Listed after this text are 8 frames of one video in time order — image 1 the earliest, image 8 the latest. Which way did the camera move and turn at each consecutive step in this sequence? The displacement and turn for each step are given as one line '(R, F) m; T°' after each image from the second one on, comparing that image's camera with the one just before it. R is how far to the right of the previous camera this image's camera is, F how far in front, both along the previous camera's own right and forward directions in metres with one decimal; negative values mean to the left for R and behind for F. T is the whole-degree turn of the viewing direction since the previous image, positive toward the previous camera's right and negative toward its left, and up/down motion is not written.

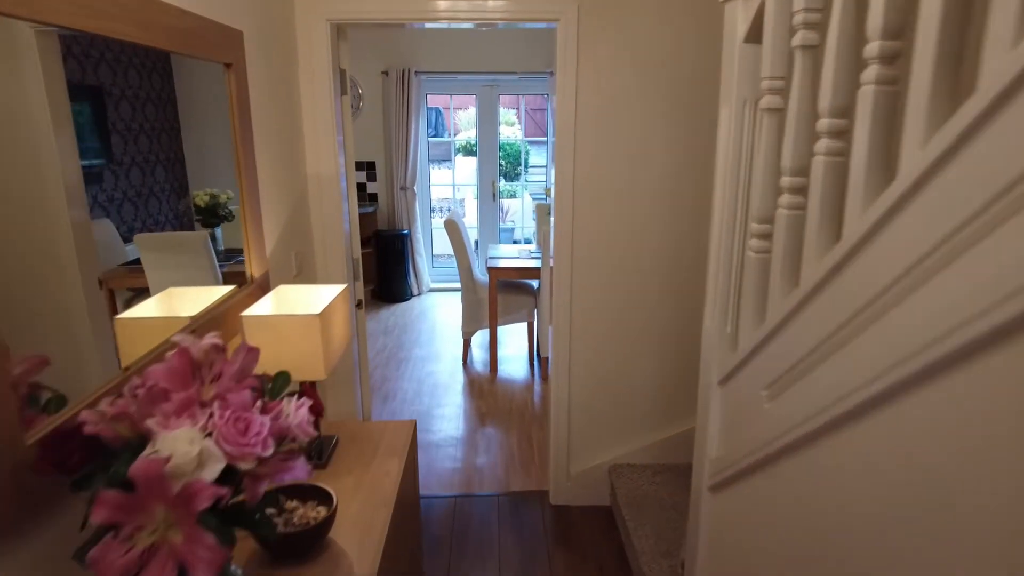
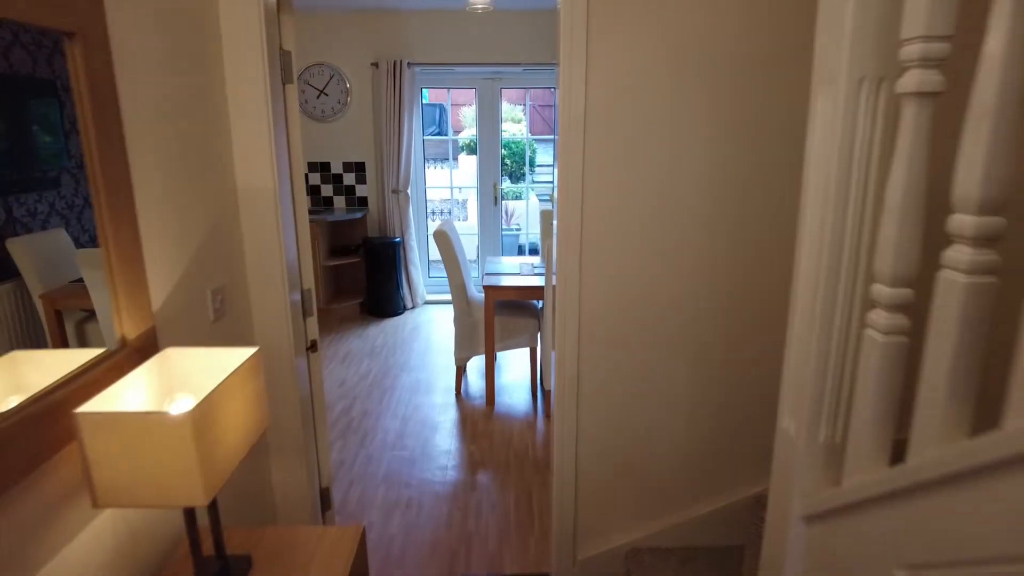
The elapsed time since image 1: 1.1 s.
(+0.1, +0.5) m; -1°
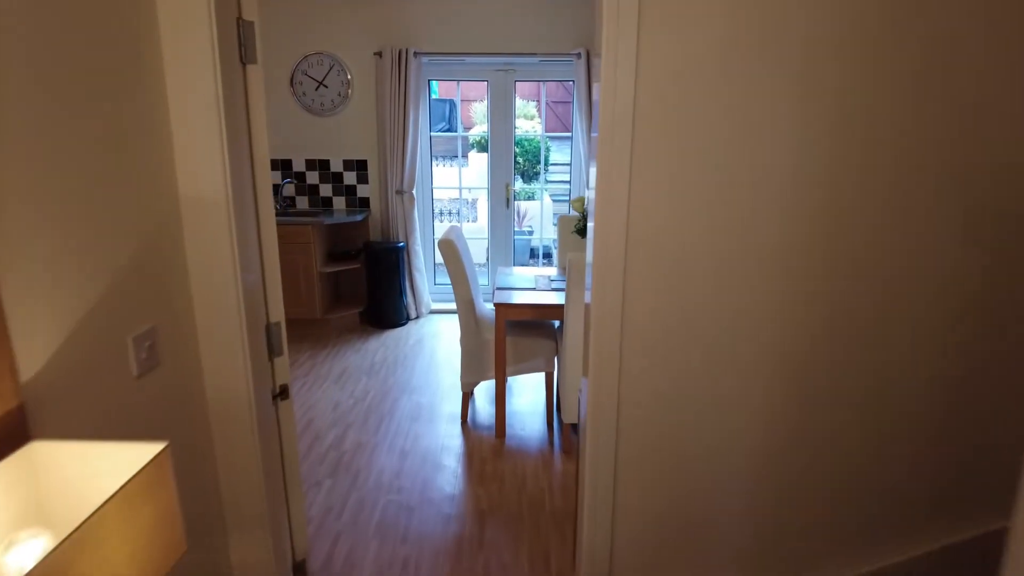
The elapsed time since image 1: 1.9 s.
(0.0, +0.4) m; -1°
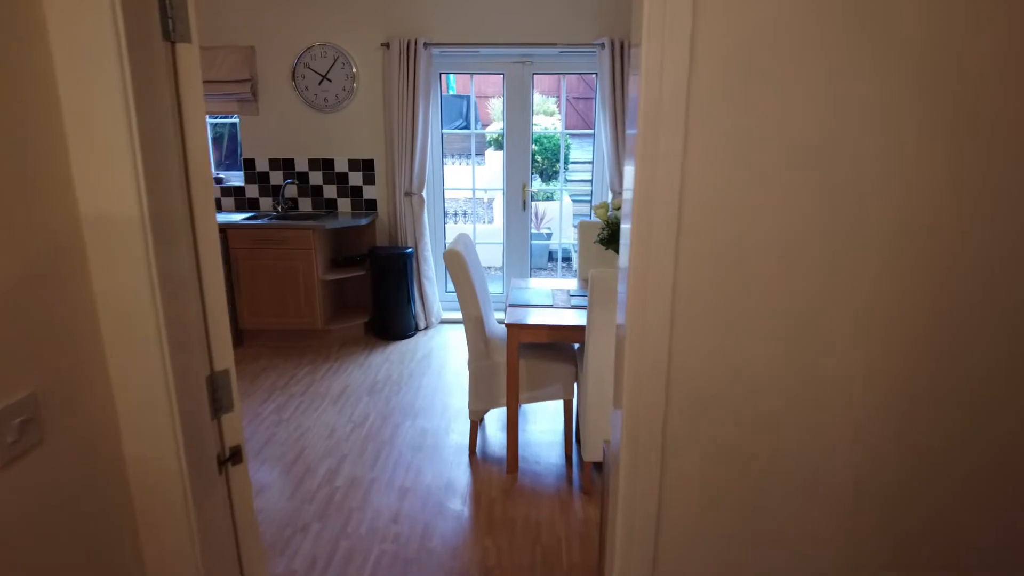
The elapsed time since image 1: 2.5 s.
(0.0, +0.3) m; -2°
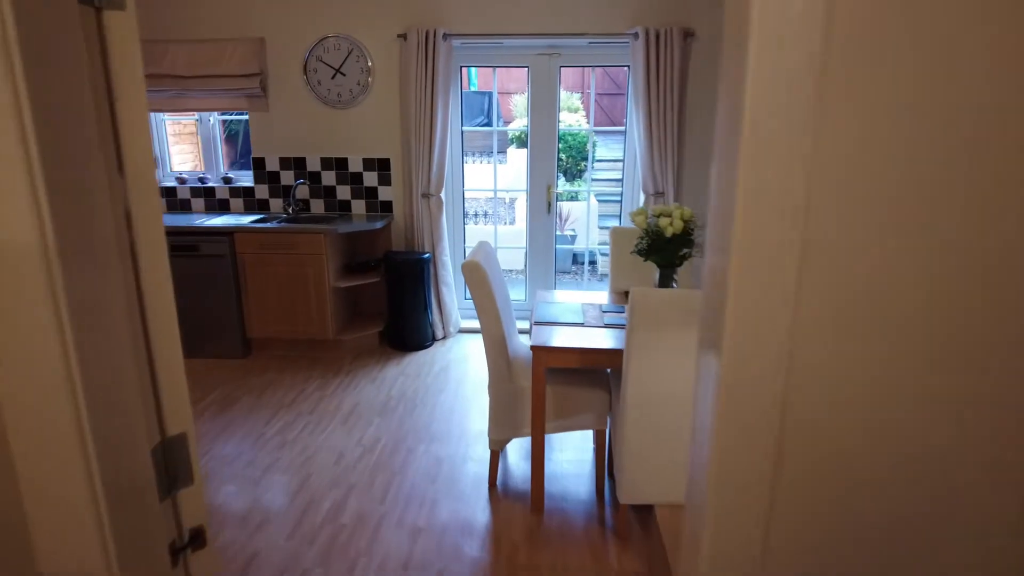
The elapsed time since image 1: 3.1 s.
(0.0, +0.3) m; -2°
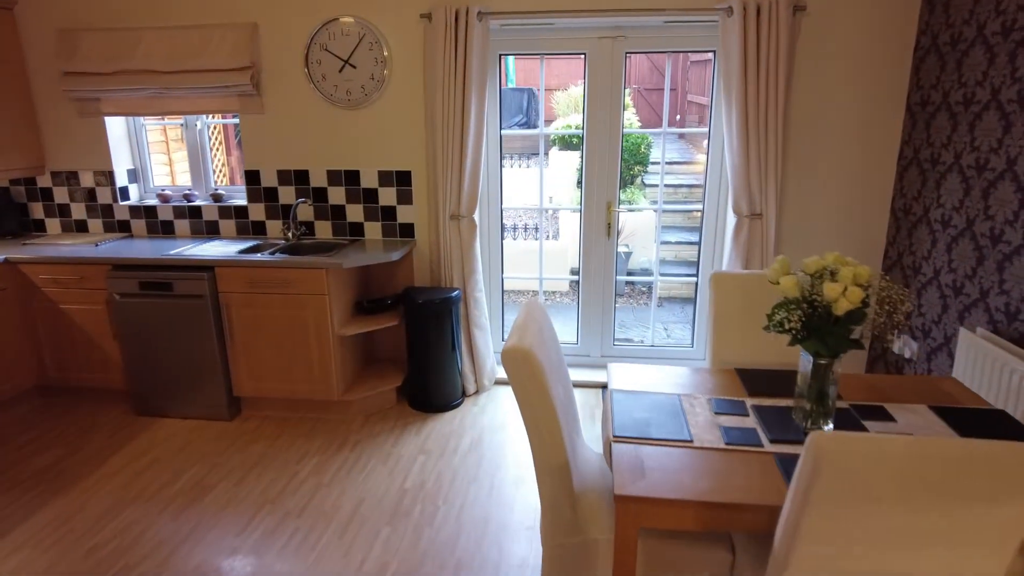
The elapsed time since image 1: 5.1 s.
(-0.1, +0.8) m; -3°
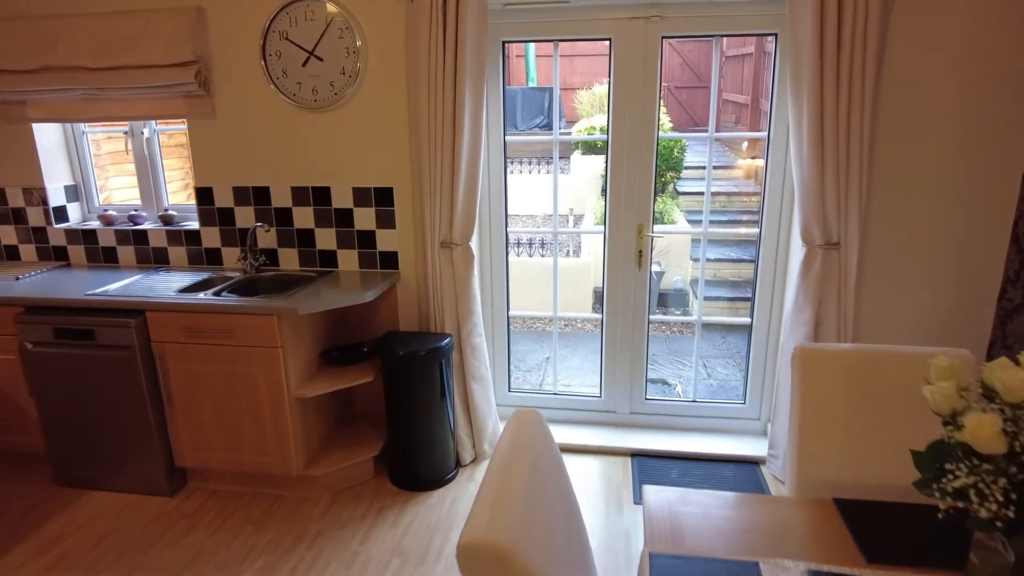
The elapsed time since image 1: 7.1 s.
(+0.1, +0.7) m; -2°
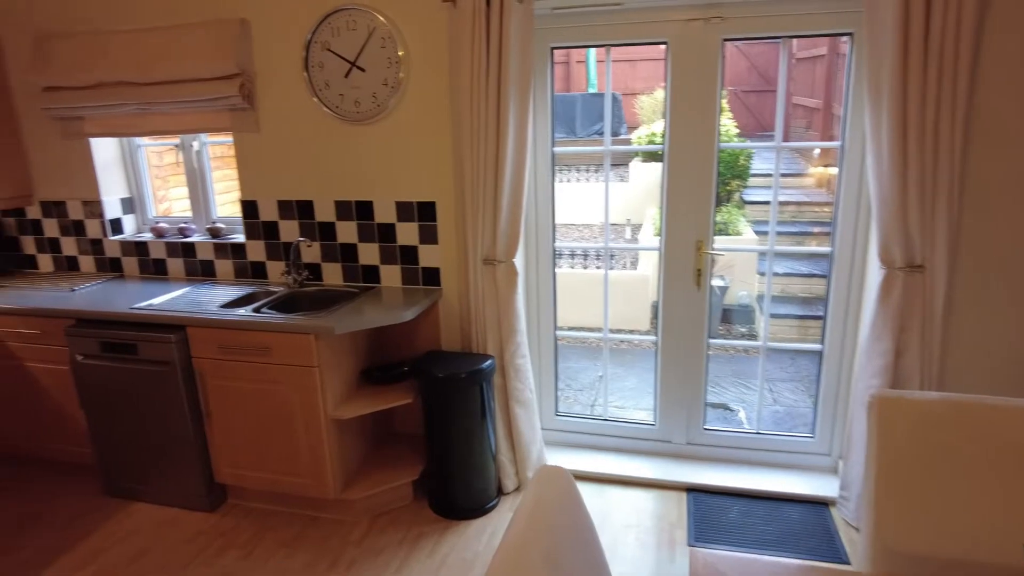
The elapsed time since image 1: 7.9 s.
(+0.1, +0.1) m; -5°
